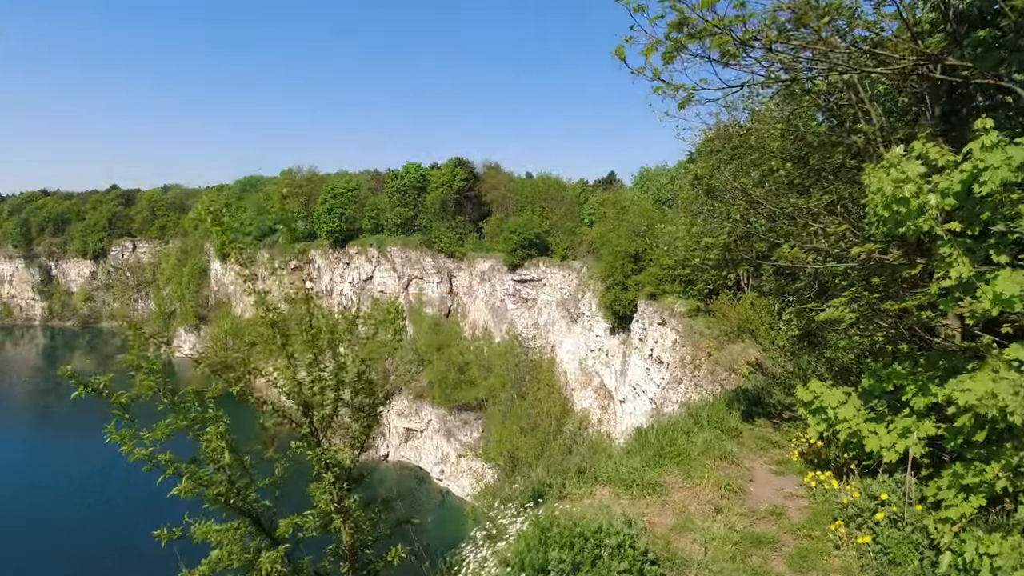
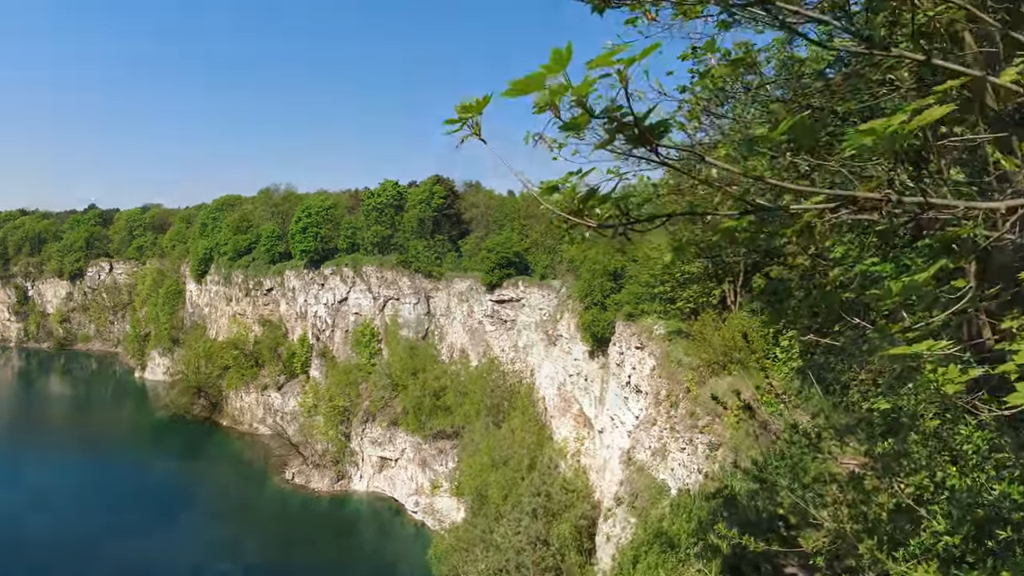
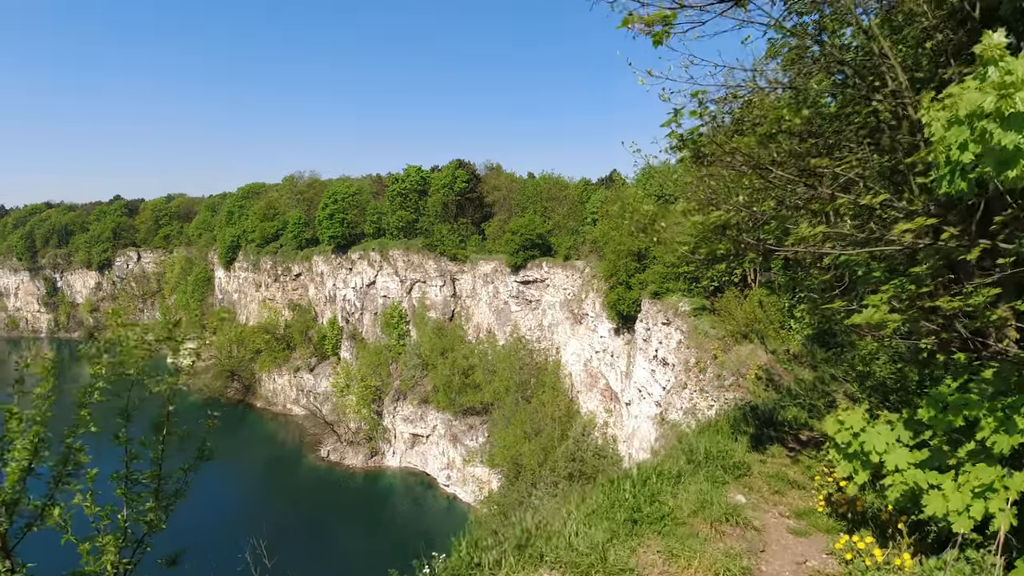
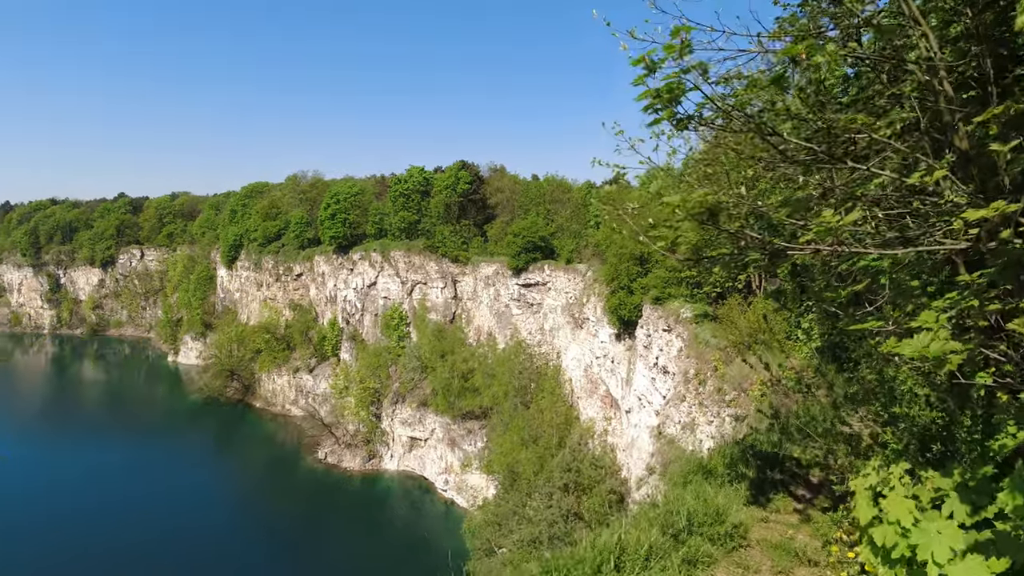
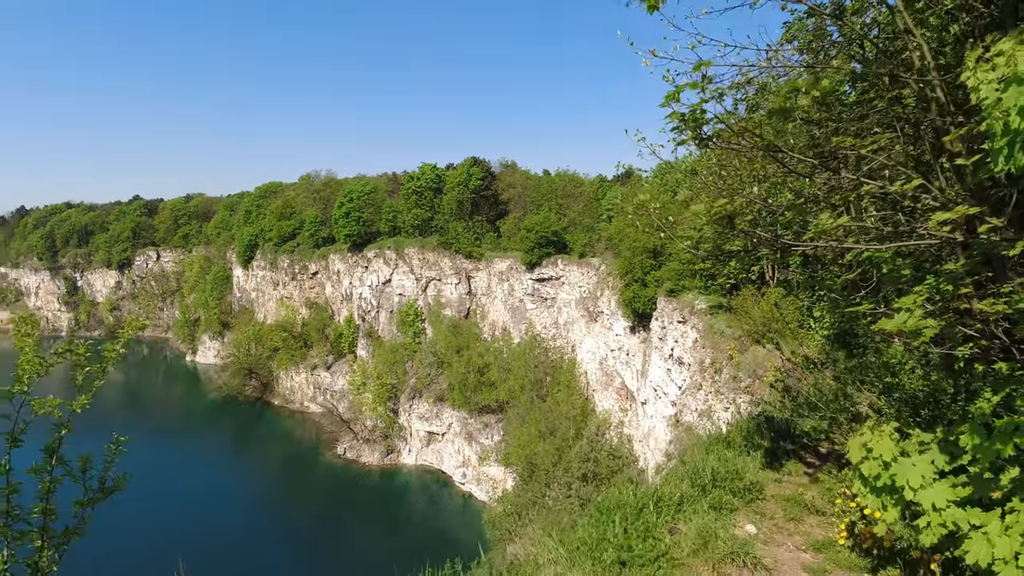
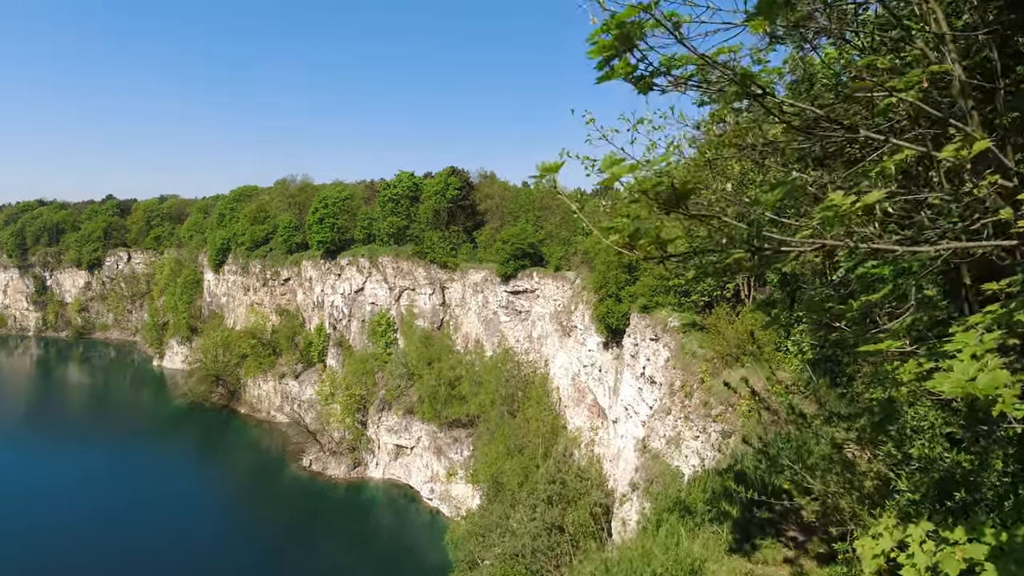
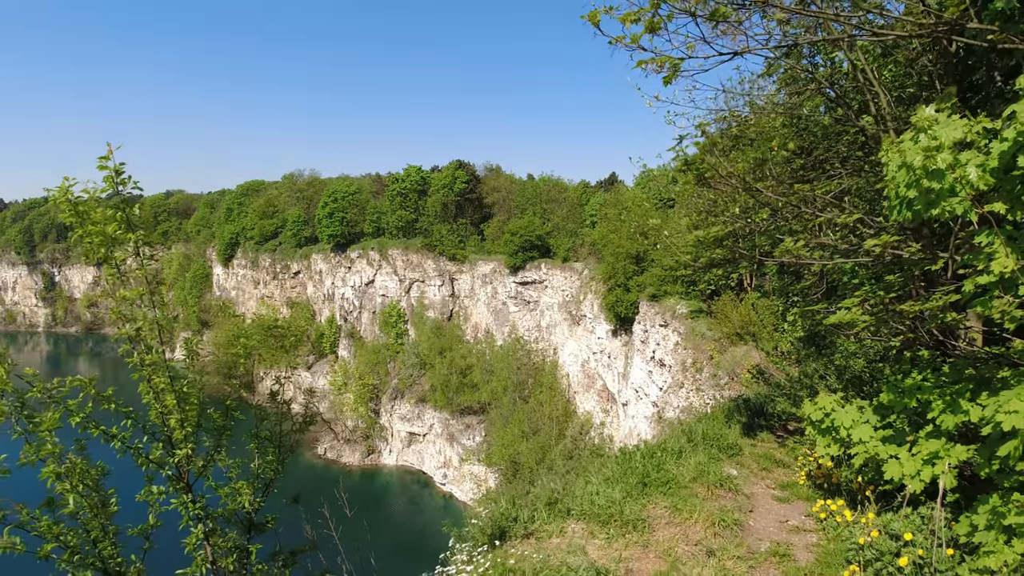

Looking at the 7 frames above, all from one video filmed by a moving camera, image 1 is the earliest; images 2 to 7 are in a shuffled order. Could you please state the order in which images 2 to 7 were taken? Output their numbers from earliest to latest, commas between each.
7, 3, 5, 4, 6, 2
